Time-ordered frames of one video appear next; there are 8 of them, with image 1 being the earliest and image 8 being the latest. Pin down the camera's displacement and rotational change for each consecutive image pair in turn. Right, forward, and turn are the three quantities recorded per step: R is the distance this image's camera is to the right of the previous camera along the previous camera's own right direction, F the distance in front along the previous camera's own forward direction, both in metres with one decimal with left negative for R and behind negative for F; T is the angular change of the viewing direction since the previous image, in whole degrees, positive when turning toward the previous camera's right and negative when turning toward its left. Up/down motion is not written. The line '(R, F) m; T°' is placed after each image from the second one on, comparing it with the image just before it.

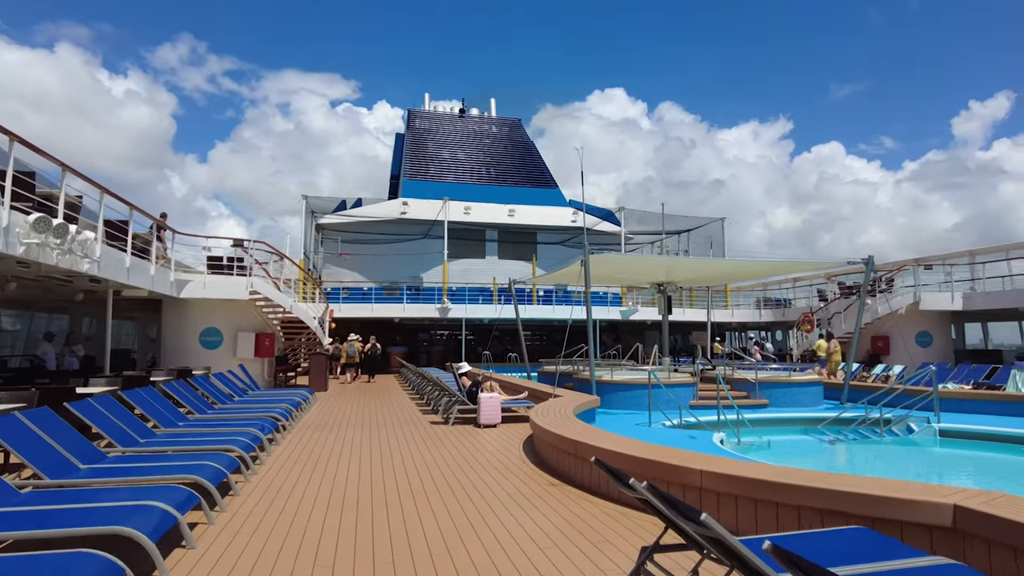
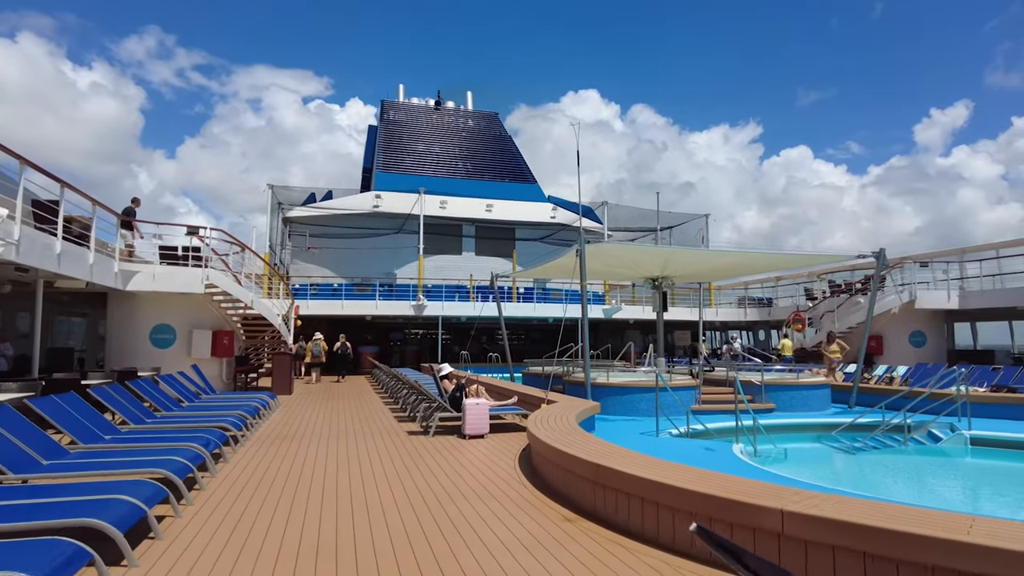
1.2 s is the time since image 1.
(-0.2, +1.0) m; +2°
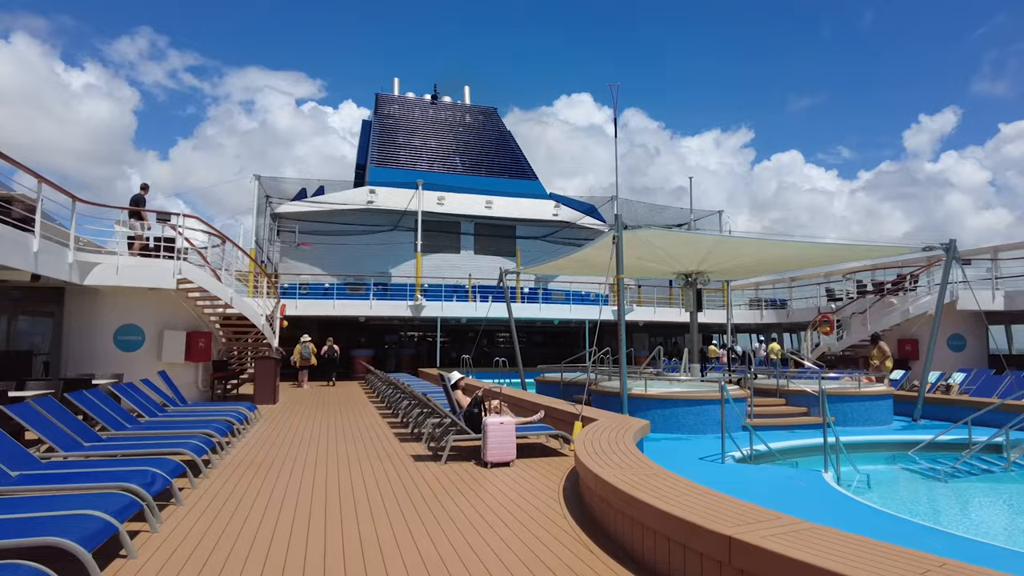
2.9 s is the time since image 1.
(-0.3, +1.4) m; +1°
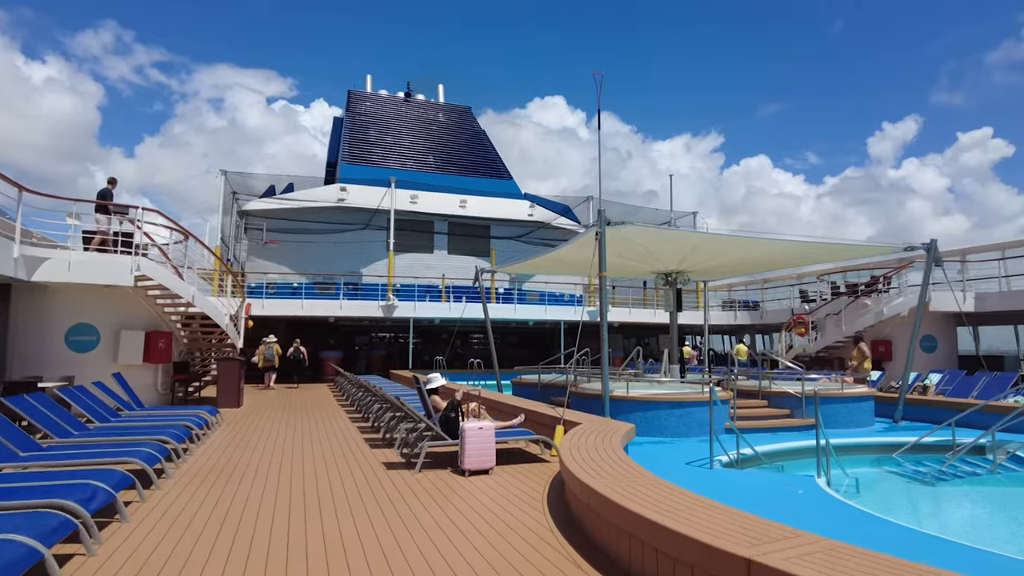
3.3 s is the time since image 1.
(-0.1, +0.3) m; +2°
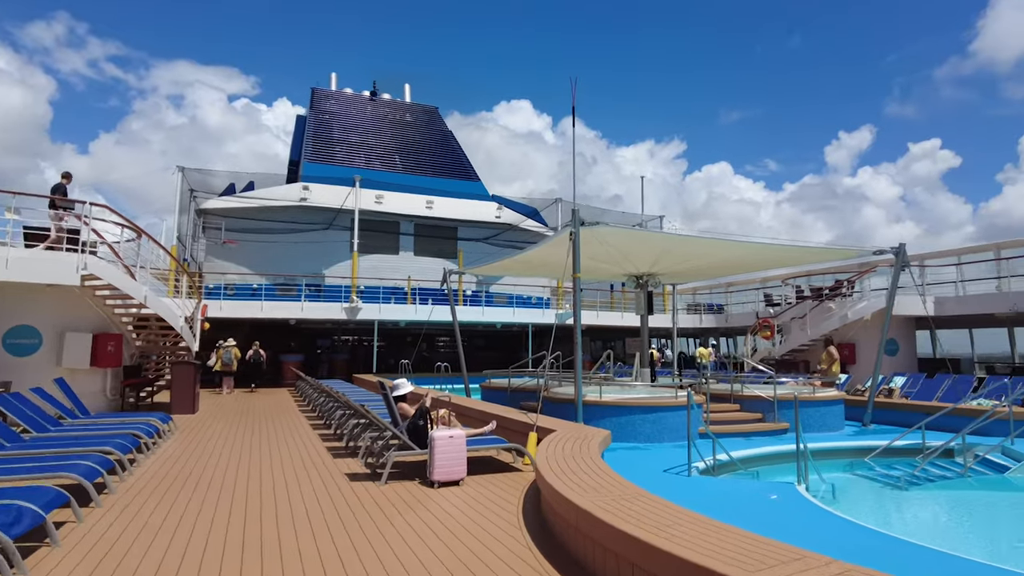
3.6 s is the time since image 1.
(-0.1, +0.3) m; +3°
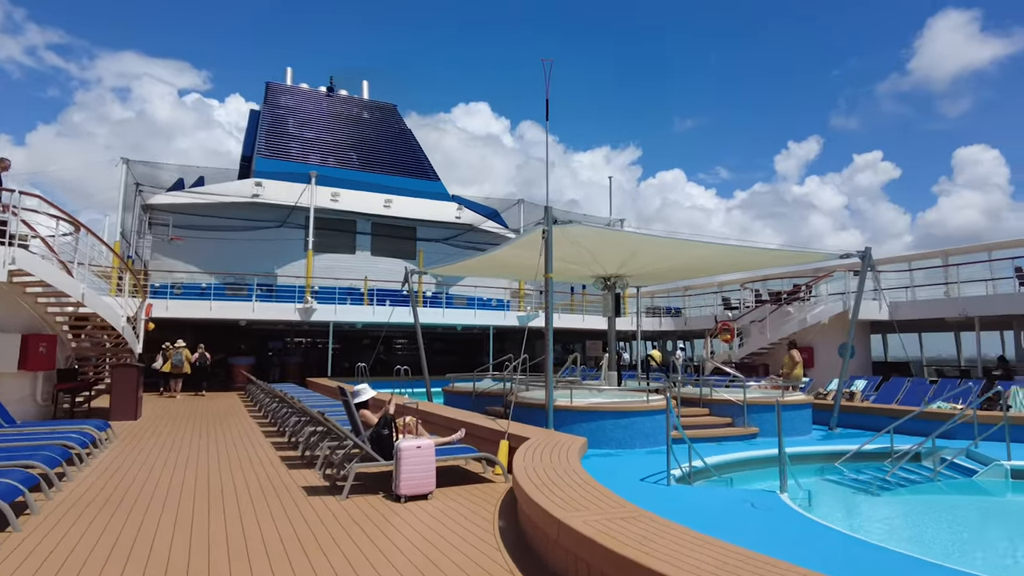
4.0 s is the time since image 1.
(-0.1, +0.3) m; +4°
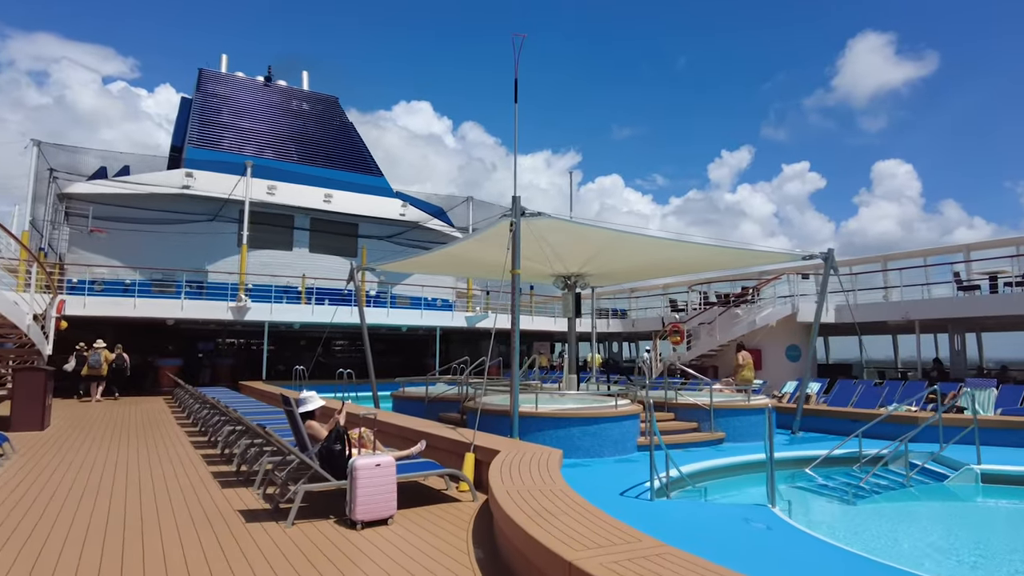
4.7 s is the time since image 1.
(-0.2, +0.6) m; +5°
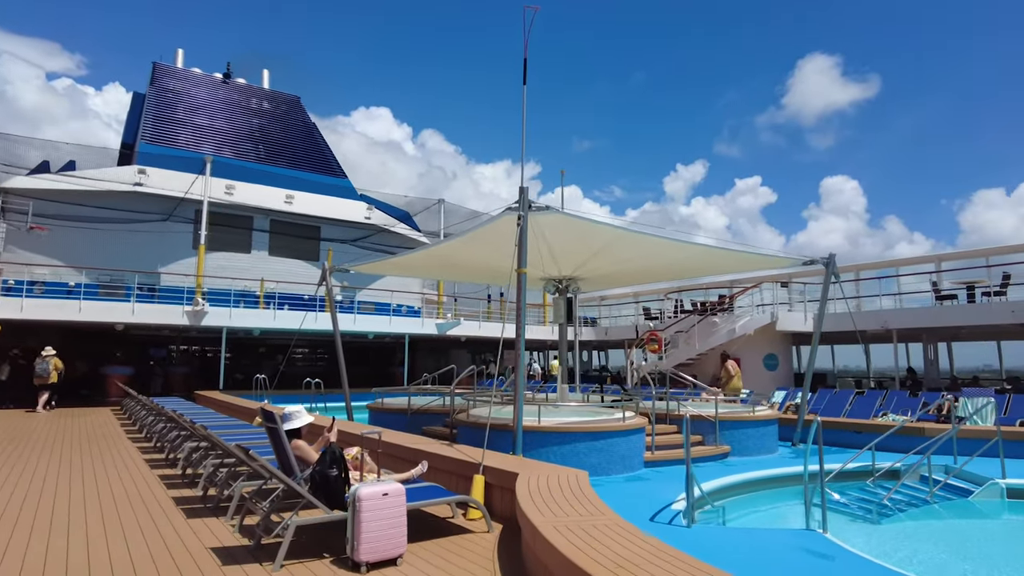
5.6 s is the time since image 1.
(-0.4, +0.6) m; +4°
